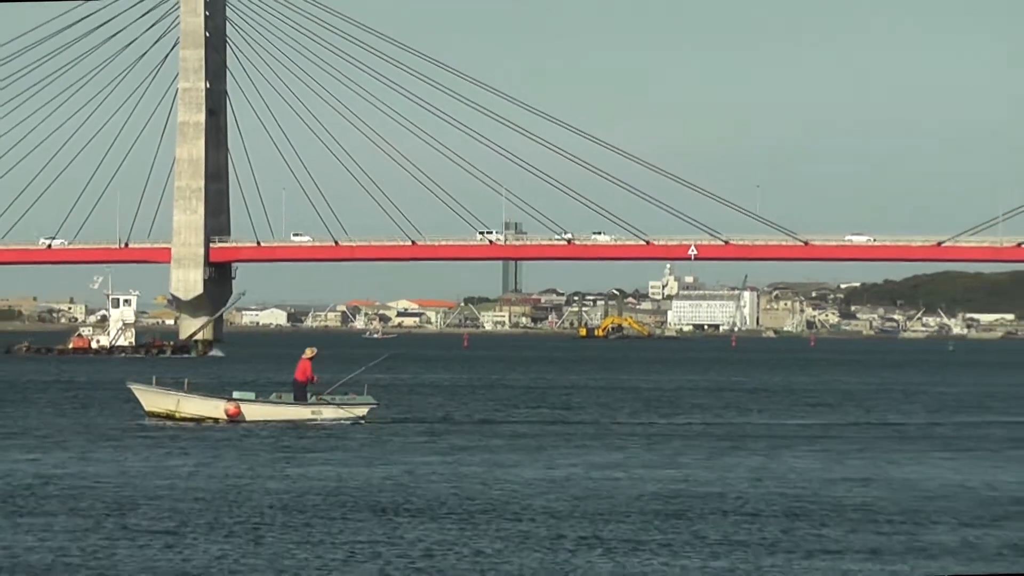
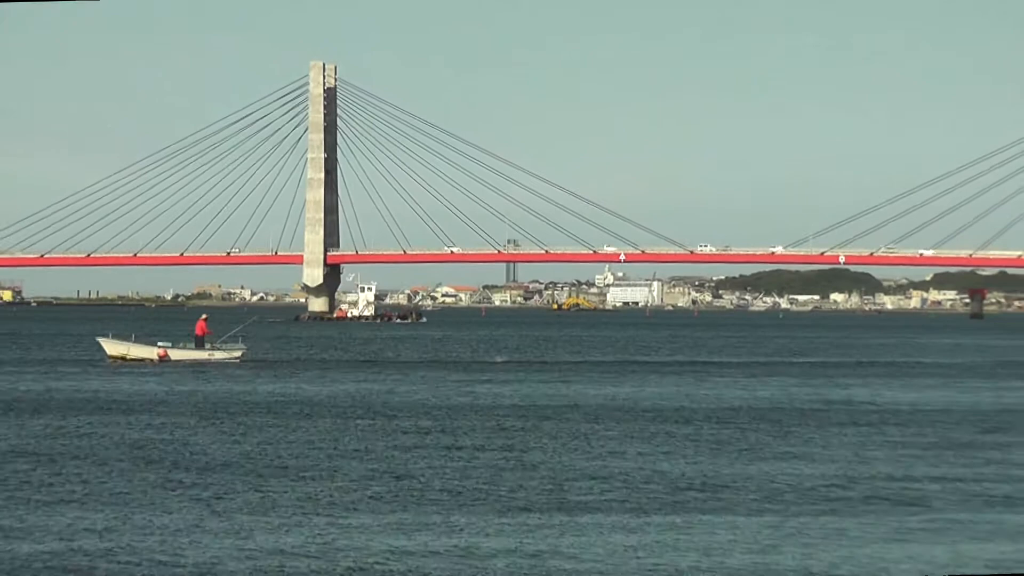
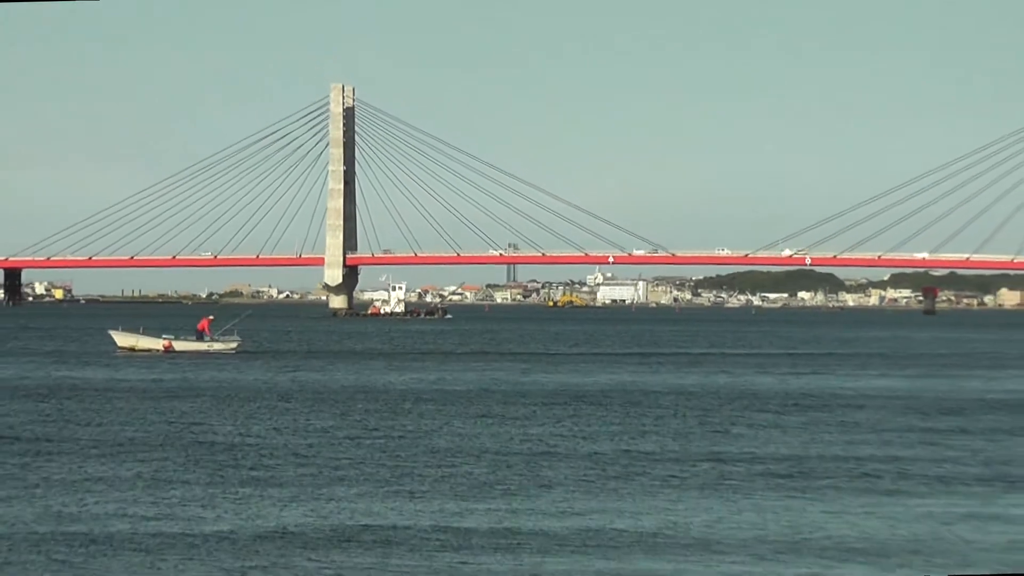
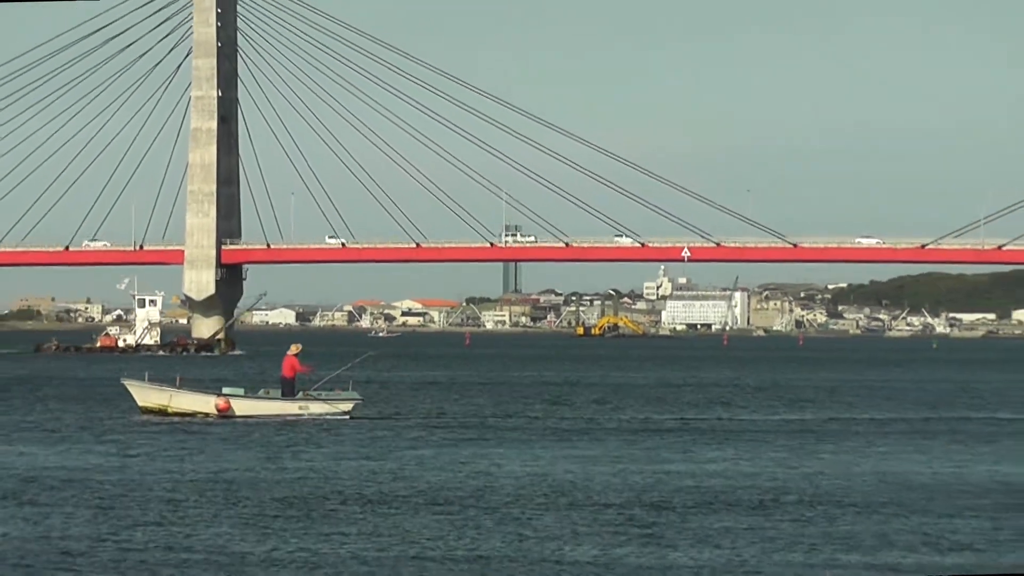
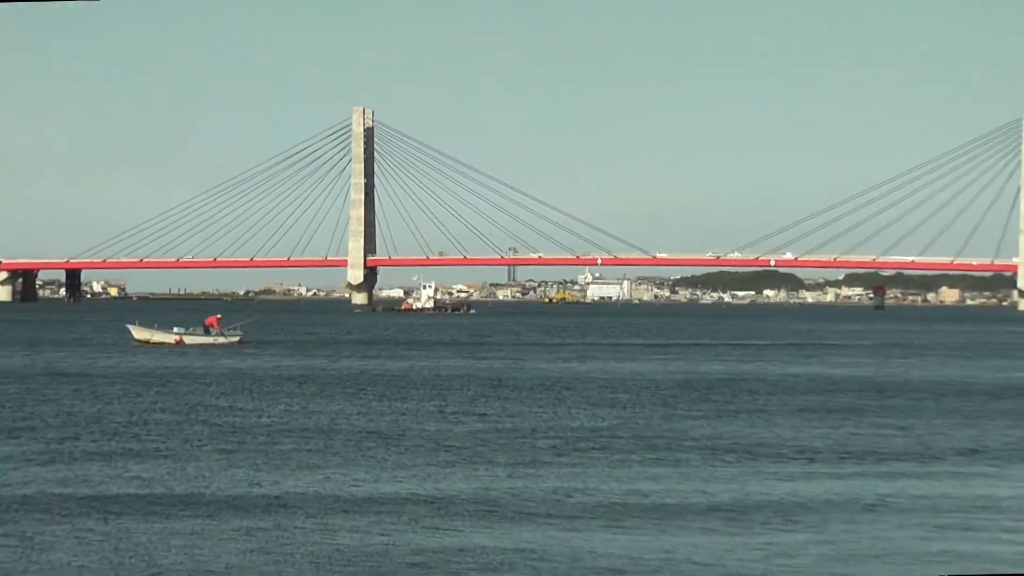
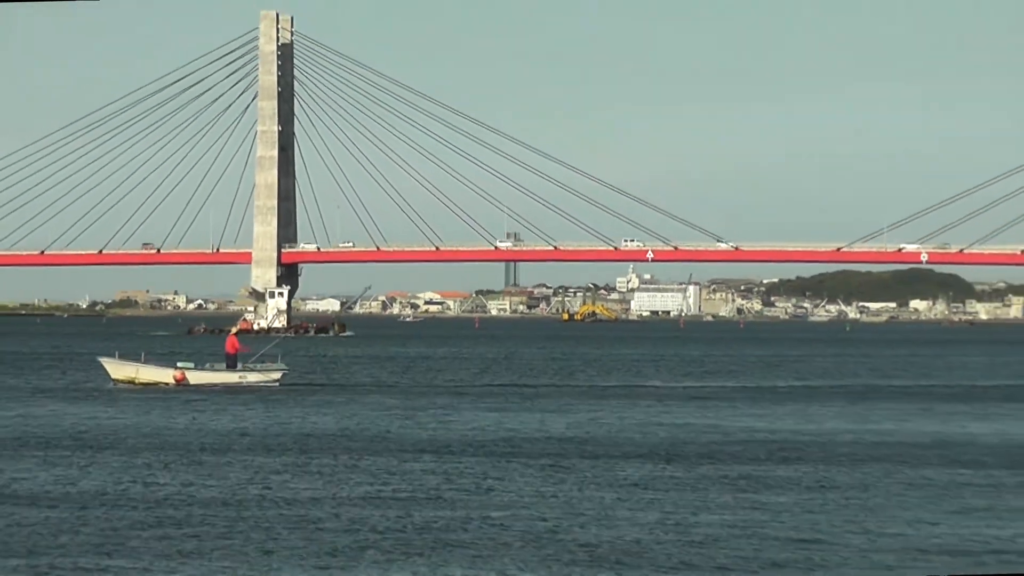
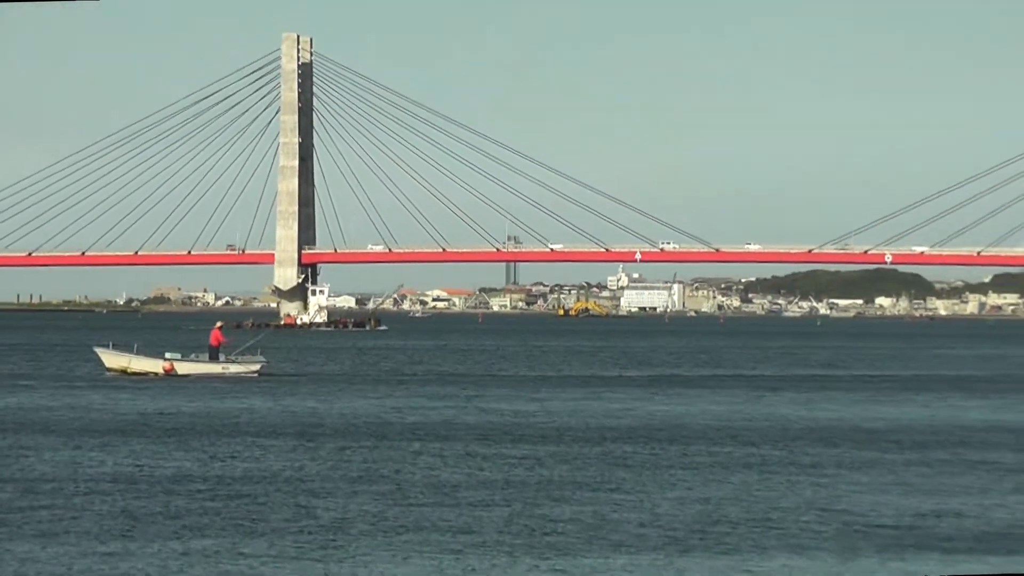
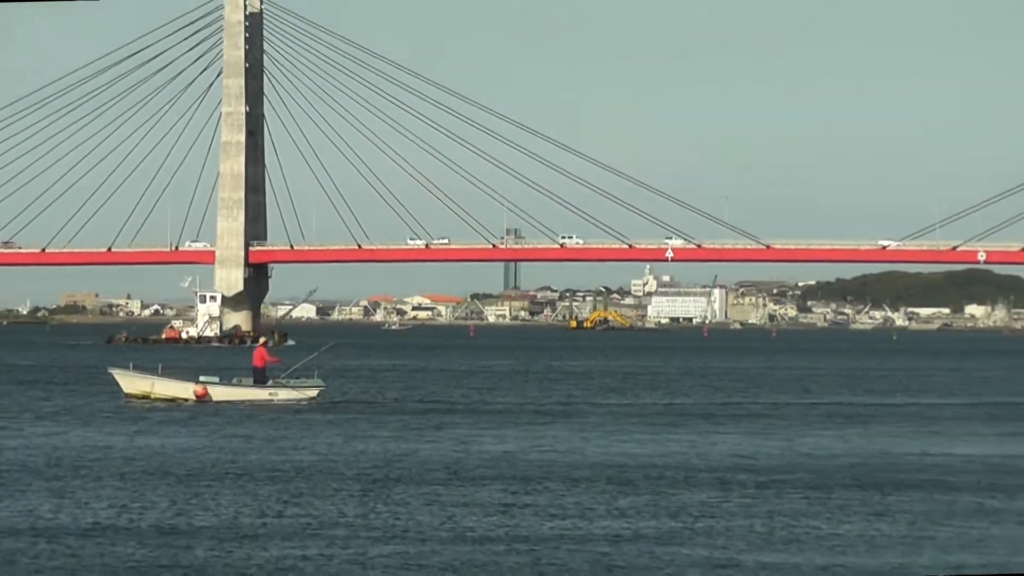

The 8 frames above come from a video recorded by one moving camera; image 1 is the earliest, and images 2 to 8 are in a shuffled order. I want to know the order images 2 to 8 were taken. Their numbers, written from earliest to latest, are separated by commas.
4, 8, 6, 7, 2, 3, 5
